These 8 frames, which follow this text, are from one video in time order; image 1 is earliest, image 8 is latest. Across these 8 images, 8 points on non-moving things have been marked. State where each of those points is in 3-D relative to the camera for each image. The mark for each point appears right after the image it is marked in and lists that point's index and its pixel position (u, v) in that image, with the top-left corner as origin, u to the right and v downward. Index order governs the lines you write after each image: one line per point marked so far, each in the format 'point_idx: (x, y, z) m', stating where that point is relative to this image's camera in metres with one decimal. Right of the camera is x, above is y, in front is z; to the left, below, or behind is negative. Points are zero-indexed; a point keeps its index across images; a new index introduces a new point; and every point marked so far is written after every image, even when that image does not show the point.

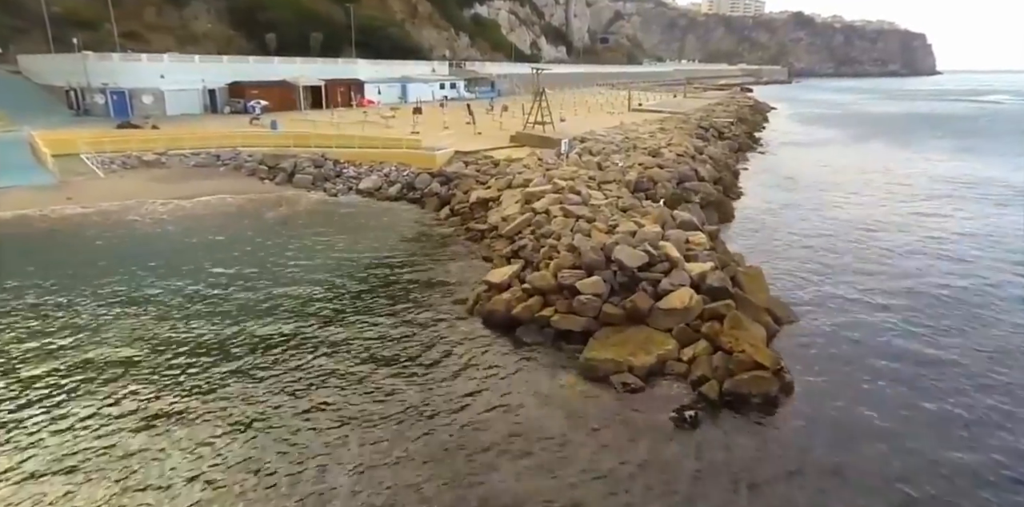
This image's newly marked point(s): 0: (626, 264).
0: (+1.8, -0.2, +10.3) m
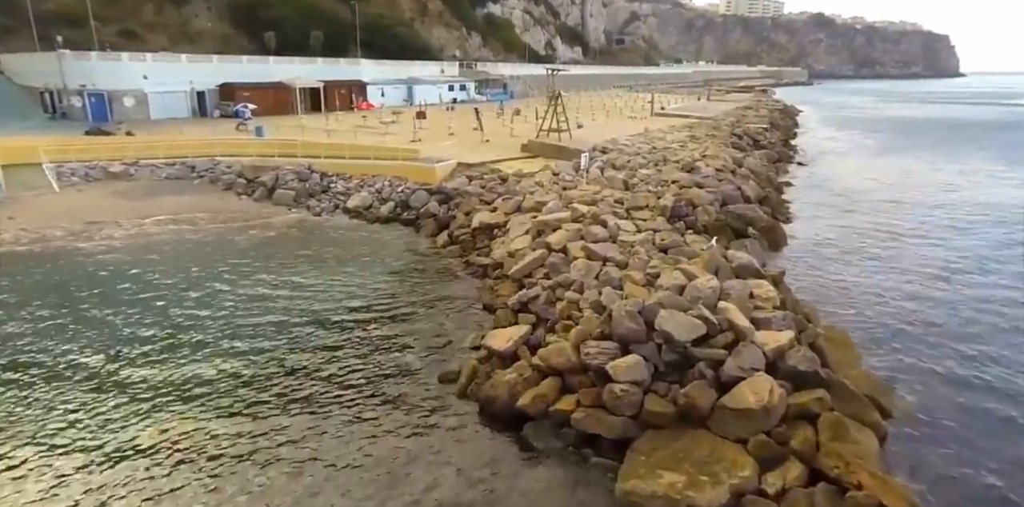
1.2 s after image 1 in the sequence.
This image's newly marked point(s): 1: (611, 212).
0: (+1.9, -1.0, +7.5) m
1: (+1.9, +0.8, +12.3) m
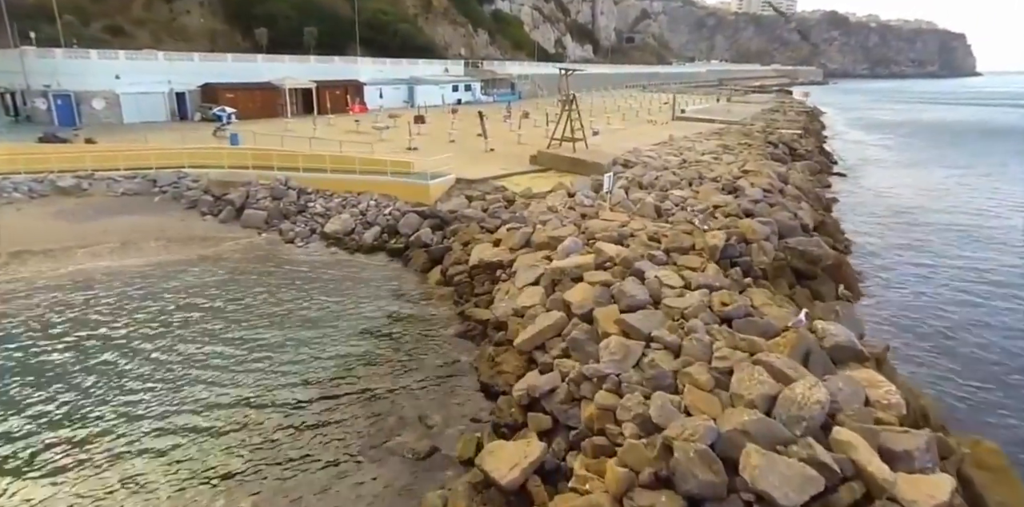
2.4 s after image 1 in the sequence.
0: (+2.0, -1.8, +4.7) m
1: (+2.0, -0.1, +9.5) m
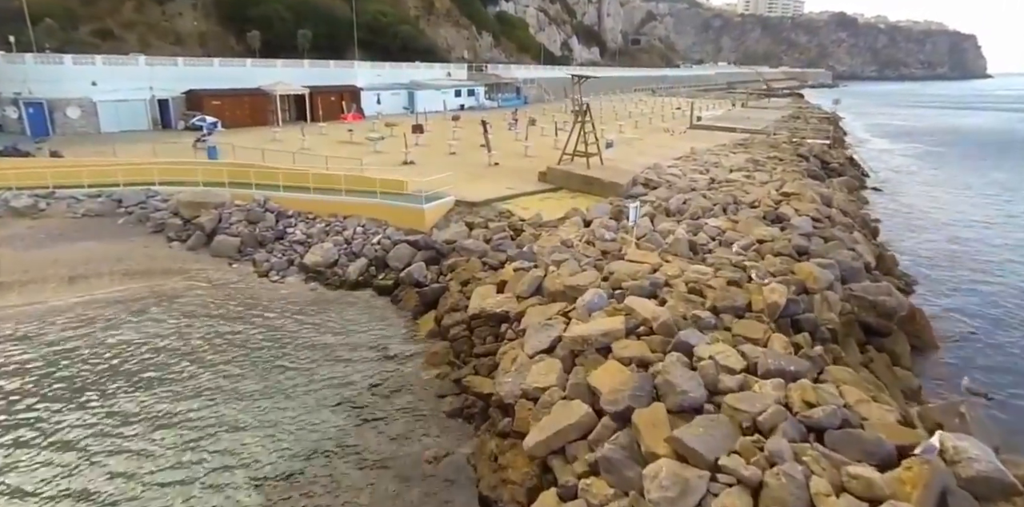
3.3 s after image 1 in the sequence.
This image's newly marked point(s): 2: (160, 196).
0: (+2.0, -2.5, +2.7) m
1: (+2.1, -0.8, +7.5) m
2: (-9.0, +1.5, +16.4) m
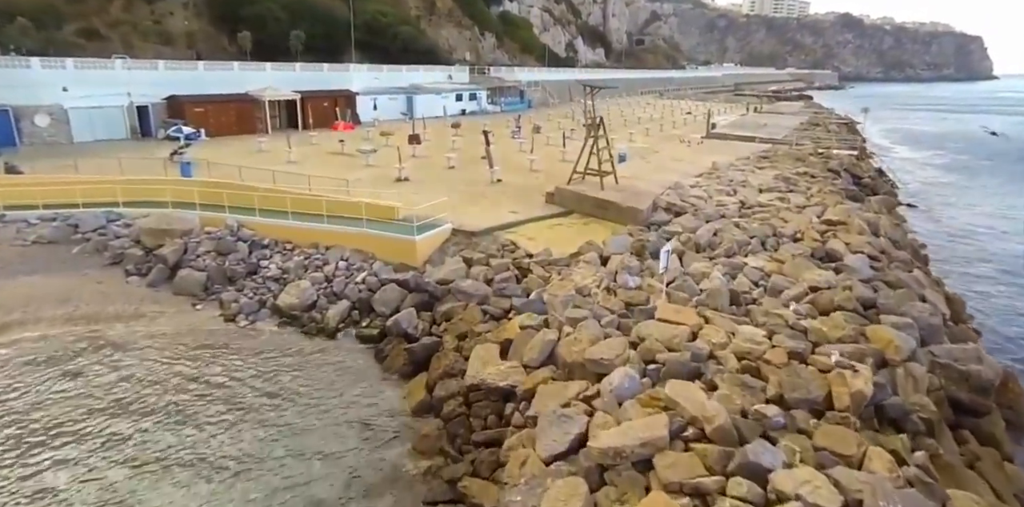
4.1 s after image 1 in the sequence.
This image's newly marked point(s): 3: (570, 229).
0: (+2.1, -3.3, +0.9) m
1: (+2.2, -1.5, +5.7) m
2: (-8.9, +0.7, +14.6) m
3: (+1.2, +0.5, +13.1) m
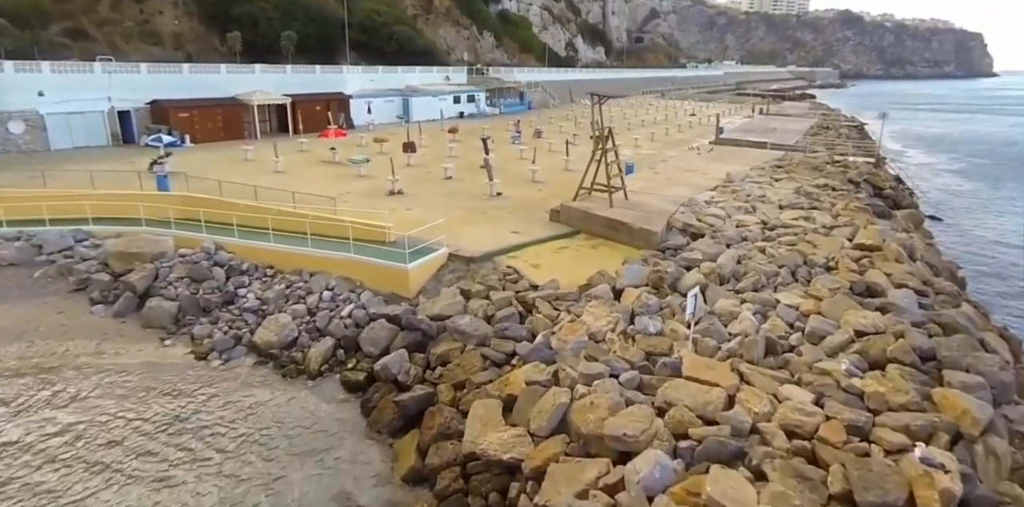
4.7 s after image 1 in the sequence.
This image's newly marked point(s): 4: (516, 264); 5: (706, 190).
0: (+2.2, -3.8, -0.2) m
1: (+2.3, -2.1, +4.6) m
2: (-8.9, +0.2, +13.4) m
3: (+1.2, 0.0, +12.0) m
4: (+0.1, -0.2, +11.5) m
5: (+4.8, +1.6, +15.9) m
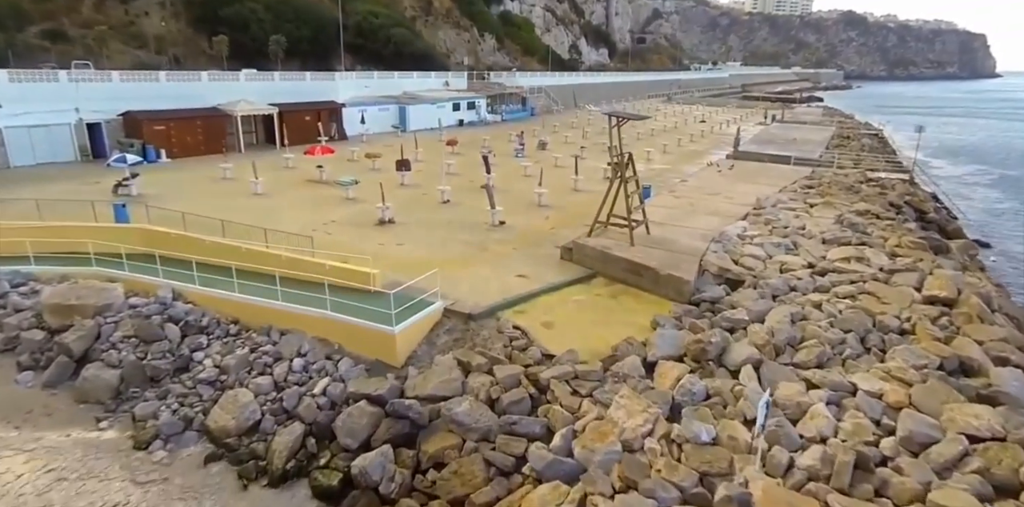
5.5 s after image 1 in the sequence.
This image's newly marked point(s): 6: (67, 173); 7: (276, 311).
0: (+2.3, -4.7, -2.0) m
1: (+2.4, -2.9, +2.8) m
2: (-8.7, -0.6, +11.6) m
3: (+1.4, -0.8, +10.2) m
4: (+0.2, -1.0, +9.7) m
5: (+4.9, +0.7, +14.1) m
6: (-13.2, +2.3, +18.9) m
7: (-3.7, -0.9, +10.1) m
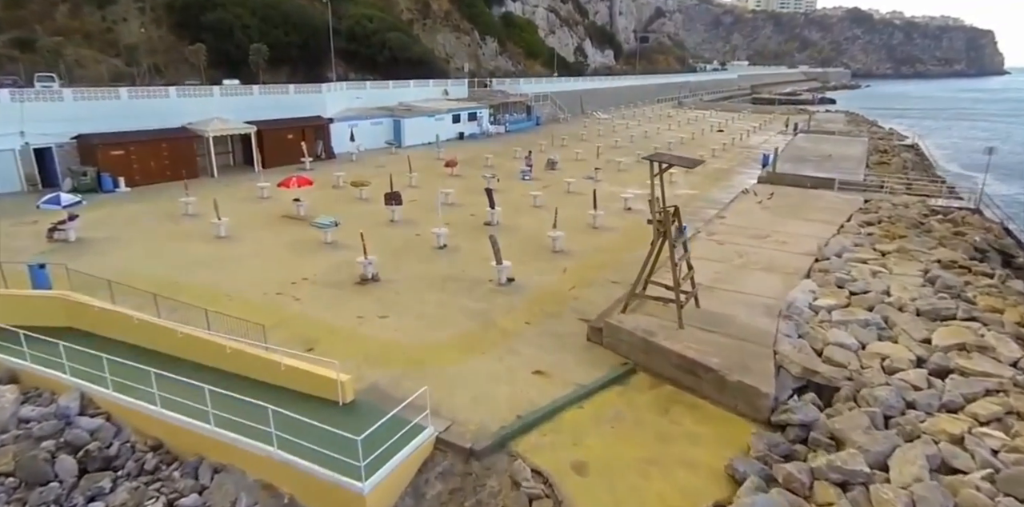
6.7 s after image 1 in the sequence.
0: (+2.4, -5.9, -4.7) m
1: (+2.6, -4.1, +0.1) m
2: (-8.5, -1.9, +8.9) m
3: (+1.6, -2.1, +7.4) m
4: (+0.4, -2.3, +7.0) m
5: (+5.1, -0.5, +11.4) m
6: (-13.0, +1.1, +16.3) m
7: (-3.5, -2.2, +7.4) m
